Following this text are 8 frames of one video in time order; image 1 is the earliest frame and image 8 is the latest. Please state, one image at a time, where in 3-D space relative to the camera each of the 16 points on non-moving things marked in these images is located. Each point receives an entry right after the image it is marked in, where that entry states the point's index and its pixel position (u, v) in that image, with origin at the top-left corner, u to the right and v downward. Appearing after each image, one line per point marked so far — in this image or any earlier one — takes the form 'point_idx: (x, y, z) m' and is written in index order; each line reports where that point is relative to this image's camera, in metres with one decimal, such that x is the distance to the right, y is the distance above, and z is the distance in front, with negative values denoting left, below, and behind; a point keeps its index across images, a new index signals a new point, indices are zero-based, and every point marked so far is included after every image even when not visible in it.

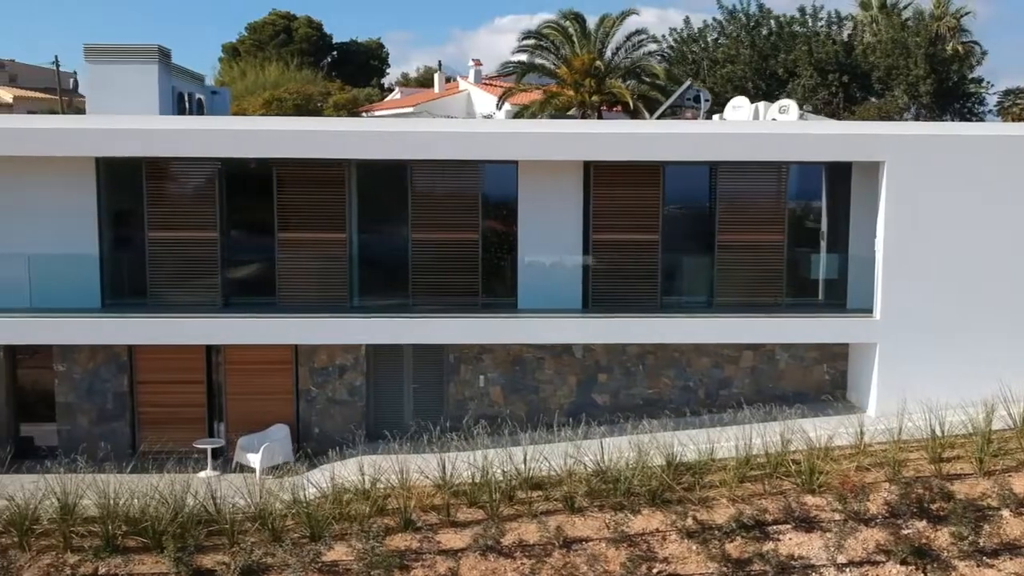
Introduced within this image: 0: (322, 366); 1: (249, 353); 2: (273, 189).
0: (-2.6, -1.1, +14.3) m
1: (-3.6, -0.9, +14.3) m
2: (-3.3, +1.4, +14.2) m
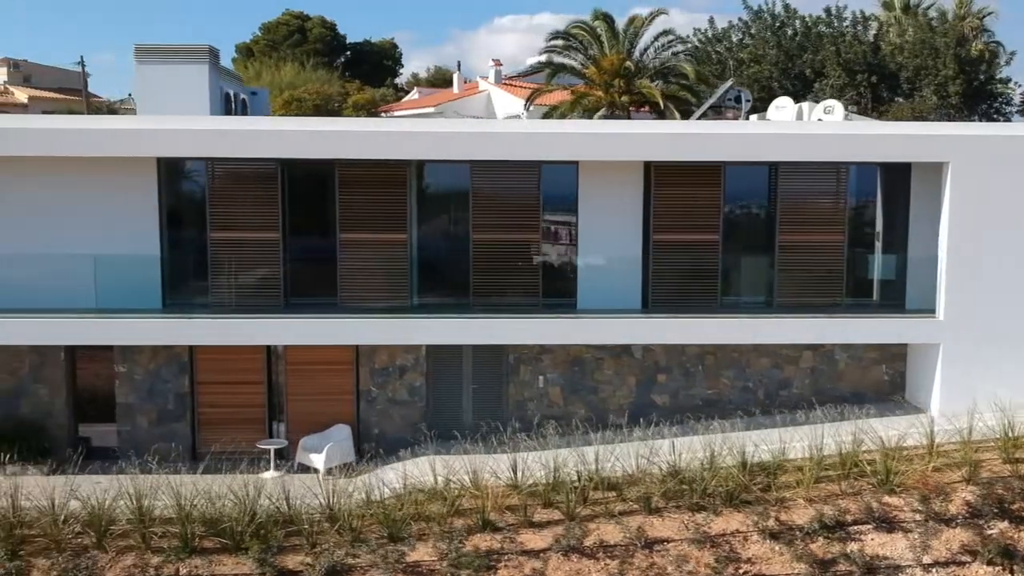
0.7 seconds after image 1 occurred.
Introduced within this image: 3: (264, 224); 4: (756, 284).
0: (-1.8, -1.1, +14.3) m
1: (-2.8, -0.9, +14.3) m
2: (-2.4, +1.4, +14.2) m
3: (-3.4, +0.9, +14.2) m
4: (+3.4, +0.1, +14.5) m
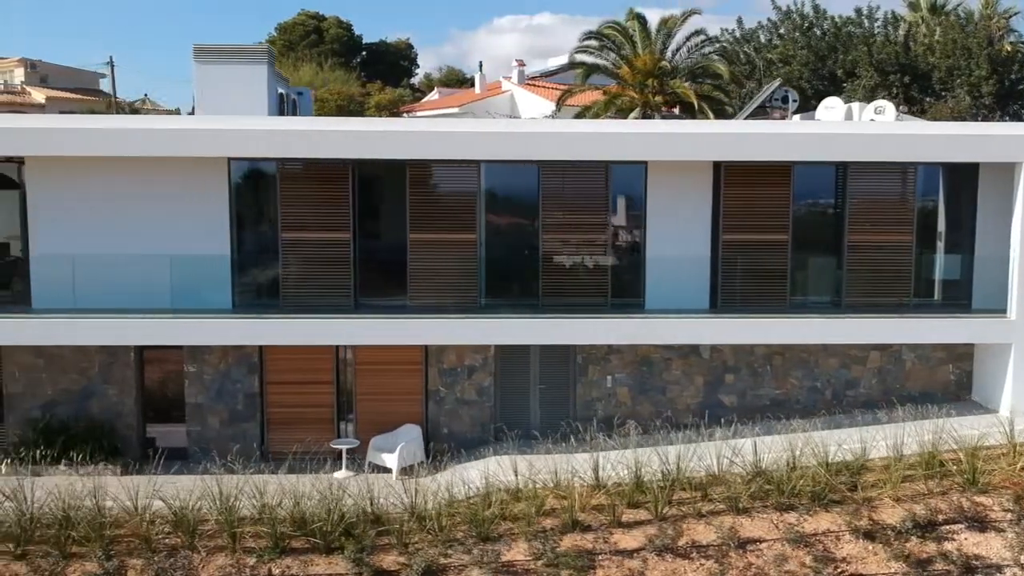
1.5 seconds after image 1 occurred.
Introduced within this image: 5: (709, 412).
0: (-0.8, -1.1, +14.3) m
1: (-1.8, -0.9, +14.3) m
2: (-1.5, +1.4, +14.3) m
3: (-2.4, +0.9, +14.2) m
4: (+4.4, +0.1, +14.5) m
5: (+2.8, -1.8, +14.5) m
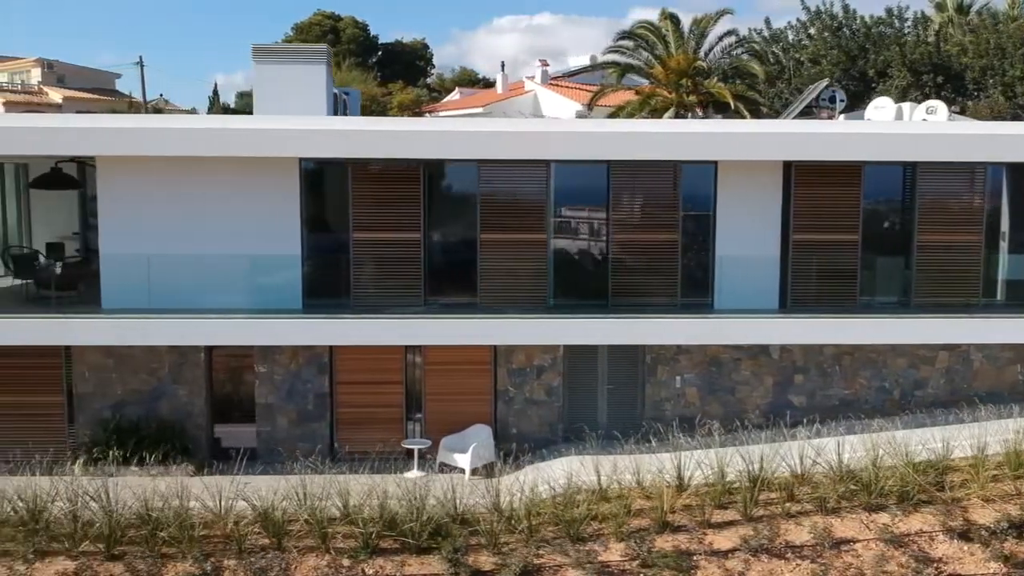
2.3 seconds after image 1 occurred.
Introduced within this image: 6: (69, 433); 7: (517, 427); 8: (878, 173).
0: (+0.1, -1.1, +14.3) m
1: (-0.9, -0.9, +14.3) m
2: (-0.5, +1.4, +14.2) m
3: (-1.5, +0.9, +14.2) m
4: (+5.3, +0.1, +14.5) m
5: (+3.7, -1.8, +14.5) m
6: (-6.1, -2.0, +14.2) m
7: (+0.1, -1.9, +14.4) m
8: (+5.1, +1.6, +14.5) m
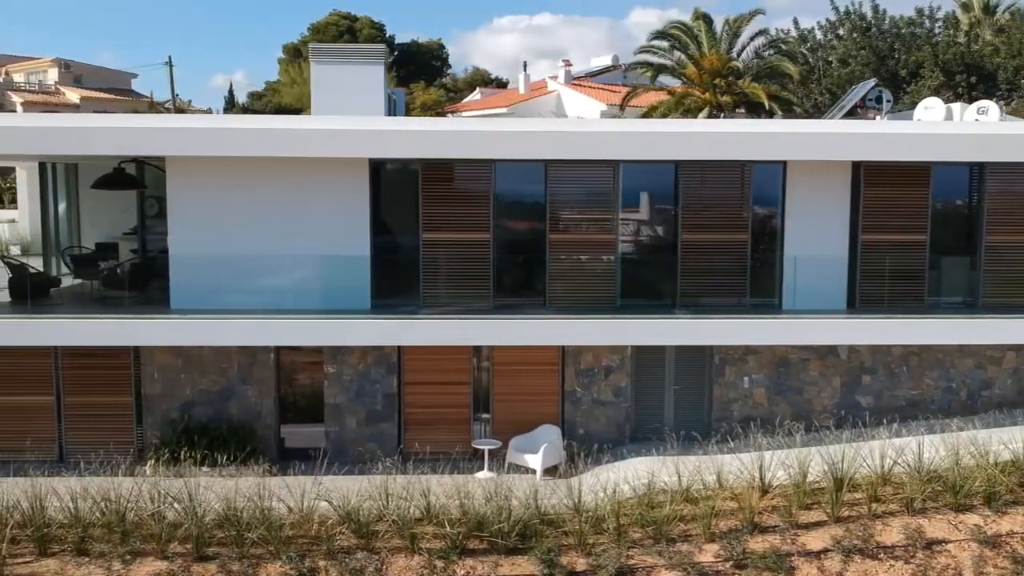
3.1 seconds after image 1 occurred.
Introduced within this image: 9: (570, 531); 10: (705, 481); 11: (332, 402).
0: (+1.1, -1.1, +14.3) m
1: (+0.1, -0.9, +14.3) m
2: (+0.4, +1.4, +14.2) m
3: (-0.5, +0.9, +14.2) m
4: (+6.3, 0.0, +14.5) m
5: (+4.7, -1.8, +14.5) m
6: (-5.1, -2.0, +14.2) m
7: (+1.0, -1.9, +14.4) m
8: (+6.1, +1.6, +14.5) m
9: (+0.6, -2.6, +11.1) m
10: (+2.3, -2.2, +12.0) m
11: (-2.5, -1.6, +14.2) m
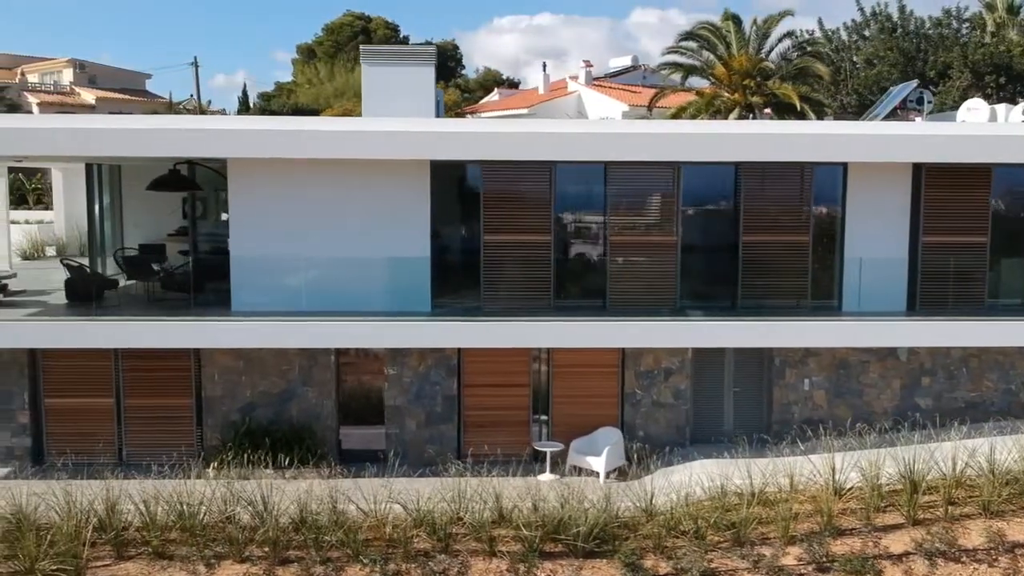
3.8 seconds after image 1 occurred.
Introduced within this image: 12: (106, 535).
0: (+1.9, -1.1, +14.3) m
1: (+0.9, -0.9, +14.3) m
2: (+1.3, +1.3, +14.2) m
3: (+0.3, +0.8, +14.2) m
4: (+7.1, 0.0, +14.5) m
5: (+5.5, -1.8, +14.5) m
6: (-4.3, -2.0, +14.2) m
7: (+1.8, -2.0, +14.4) m
8: (+6.9, +1.6, +14.4) m
9: (+1.5, -2.6, +11.1) m
10: (+3.1, -2.3, +12.0) m
11: (-1.6, -1.6, +14.1) m
12: (-4.3, -2.6, +11.0) m
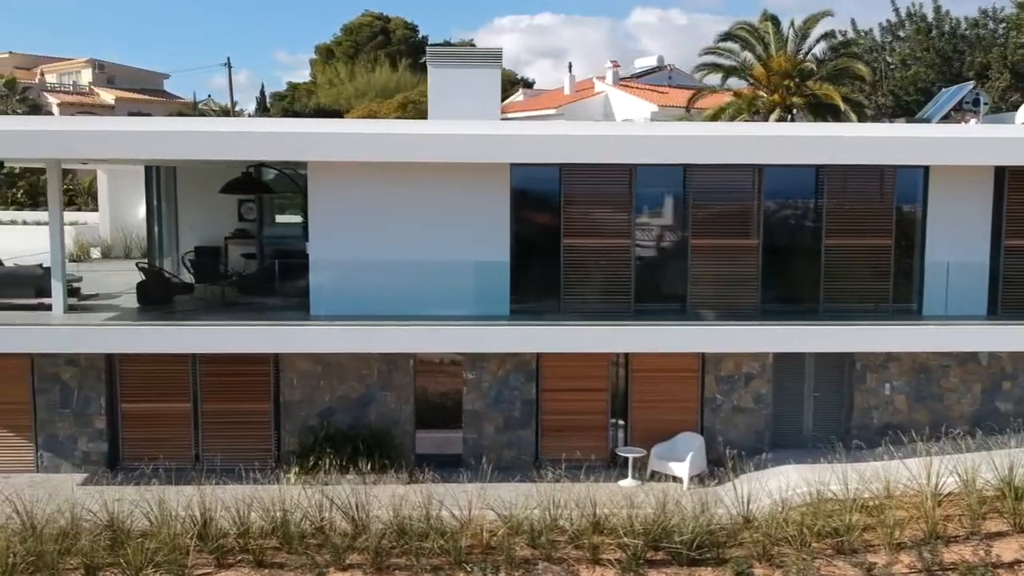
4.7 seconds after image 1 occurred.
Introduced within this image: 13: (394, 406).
0: (+3.0, -1.2, +14.2) m
1: (+2.0, -1.0, +14.2) m
2: (+2.4, +1.3, +14.1) m
3: (+1.4, +0.8, +14.1) m
4: (+8.2, 0.0, +14.4) m
5: (+6.6, -1.8, +14.4) m
6: (-3.2, -2.1, +14.1) m
7: (+2.9, -2.0, +14.3) m
8: (+8.0, +1.5, +14.3) m
9: (+2.5, -2.7, +11.0) m
10: (+4.2, -2.3, +11.9) m
11: (-0.6, -1.6, +14.0) m
12: (-3.3, -2.7, +10.9) m
13: (-1.6, -1.6, +14.0) m
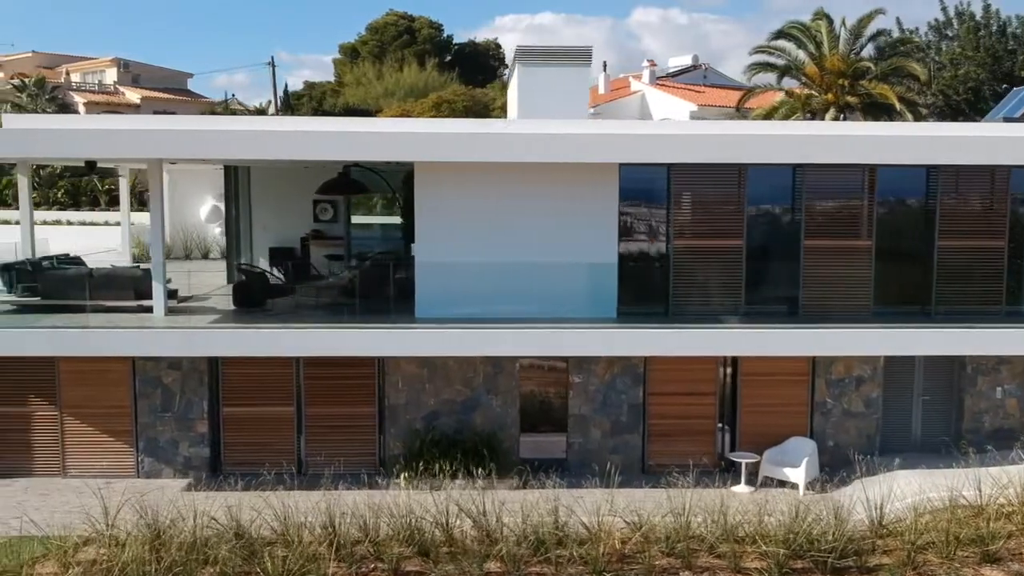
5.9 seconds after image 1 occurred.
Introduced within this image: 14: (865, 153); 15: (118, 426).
0: (+4.4, -1.2, +13.9) m
1: (+3.4, -1.0, +14.0) m
2: (+3.8, +1.2, +13.9) m
3: (+2.9, +0.8, +13.9) m
4: (+9.6, -0.1, +14.1) m
5: (+8.0, -1.9, +14.2) m
6: (-1.8, -2.1, +13.8) m
7: (+4.4, -2.1, +14.0) m
8: (+9.4, +1.5, +14.1) m
9: (+4.0, -2.7, +10.8) m
10: (+5.6, -2.4, +11.6) m
11: (+0.9, -1.7, +13.8) m
12: (-1.8, -2.7, +10.7) m
13: (-0.2, -1.6, +13.8) m
14: (+4.6, +1.7, +13.4) m
15: (-5.2, -1.8, +13.7) m
